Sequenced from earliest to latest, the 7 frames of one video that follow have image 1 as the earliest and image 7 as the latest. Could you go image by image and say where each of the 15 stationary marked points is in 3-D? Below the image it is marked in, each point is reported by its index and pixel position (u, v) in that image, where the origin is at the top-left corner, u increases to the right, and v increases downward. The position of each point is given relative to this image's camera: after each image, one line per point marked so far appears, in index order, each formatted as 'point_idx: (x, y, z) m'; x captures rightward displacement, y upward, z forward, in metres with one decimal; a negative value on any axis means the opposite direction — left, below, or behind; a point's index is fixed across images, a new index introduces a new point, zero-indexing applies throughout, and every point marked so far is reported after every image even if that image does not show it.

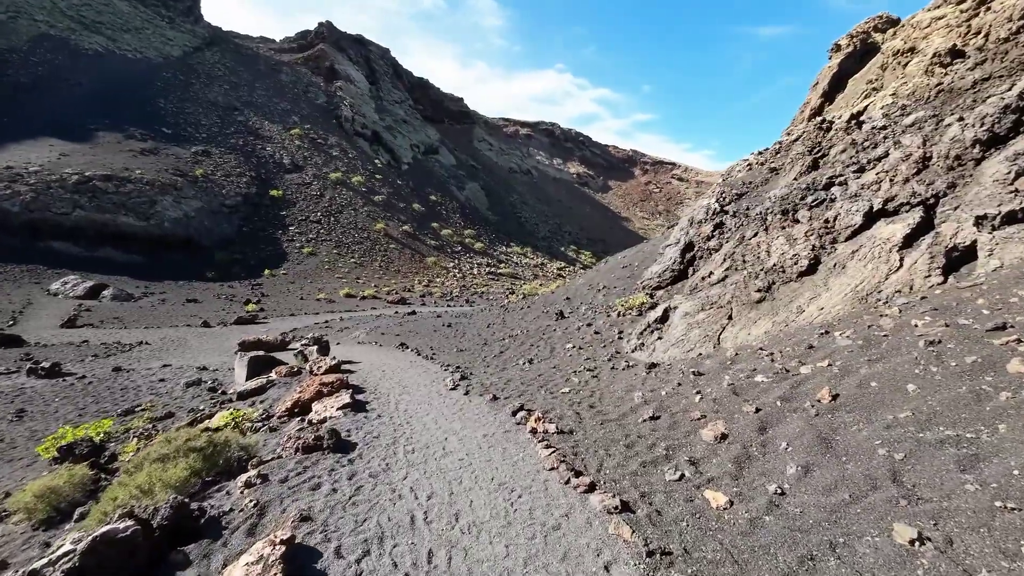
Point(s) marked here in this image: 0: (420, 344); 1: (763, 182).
0: (-4.2, -2.4, +17.2) m
1: (+10.6, +4.5, +16.6) m
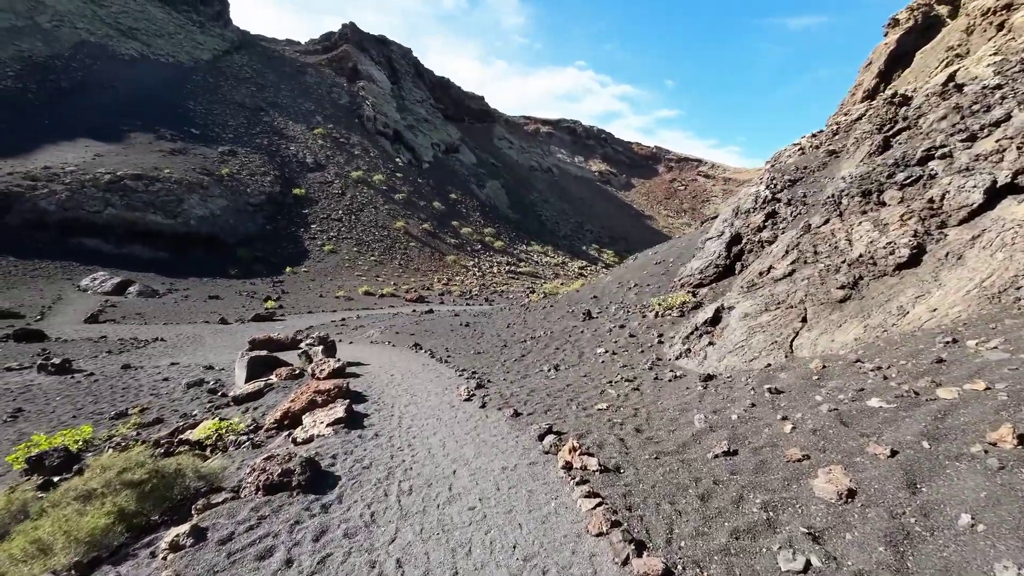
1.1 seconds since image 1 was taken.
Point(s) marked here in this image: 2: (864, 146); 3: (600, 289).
0: (-3.3, -2.3, +16.0) m
1: (+11.5, +4.5, +14.6) m
2: (+11.9, +4.8, +13.3) m
3: (+4.2, -0.1, +18.8) m
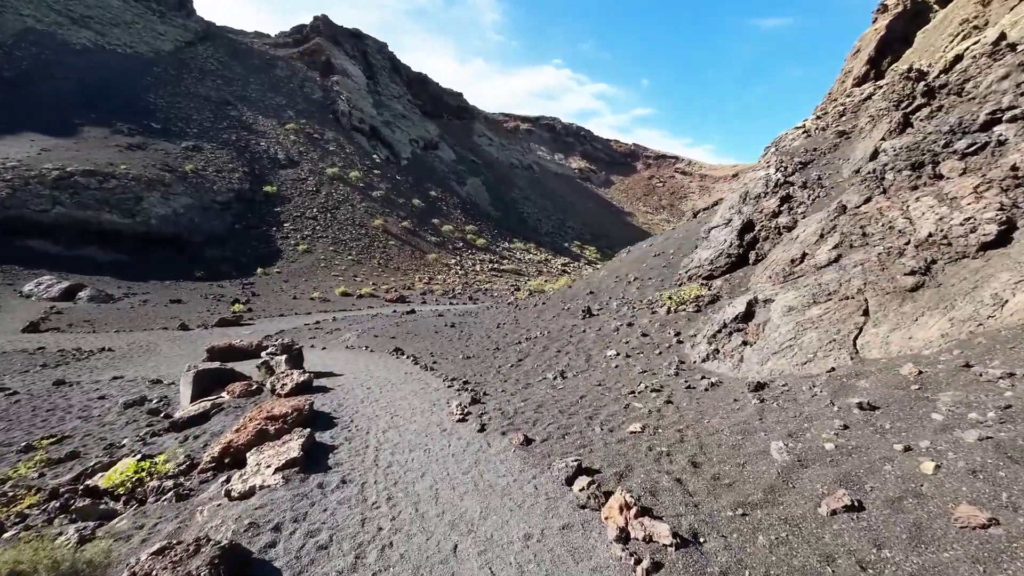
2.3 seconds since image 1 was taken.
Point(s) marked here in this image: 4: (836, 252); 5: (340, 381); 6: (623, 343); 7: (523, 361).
0: (-3.6, -2.2, +14.4) m
1: (+11.1, +4.8, +13.6) m
2: (+11.6, +5.1, +12.3) m
3: (+3.8, +0.1, +17.5) m
4: (+6.2, +0.7, +7.5) m
5: (-4.4, -2.4, +10.1) m
6: (+2.7, -1.4, +9.8) m
7: (+0.3, -1.9, +10.4) m
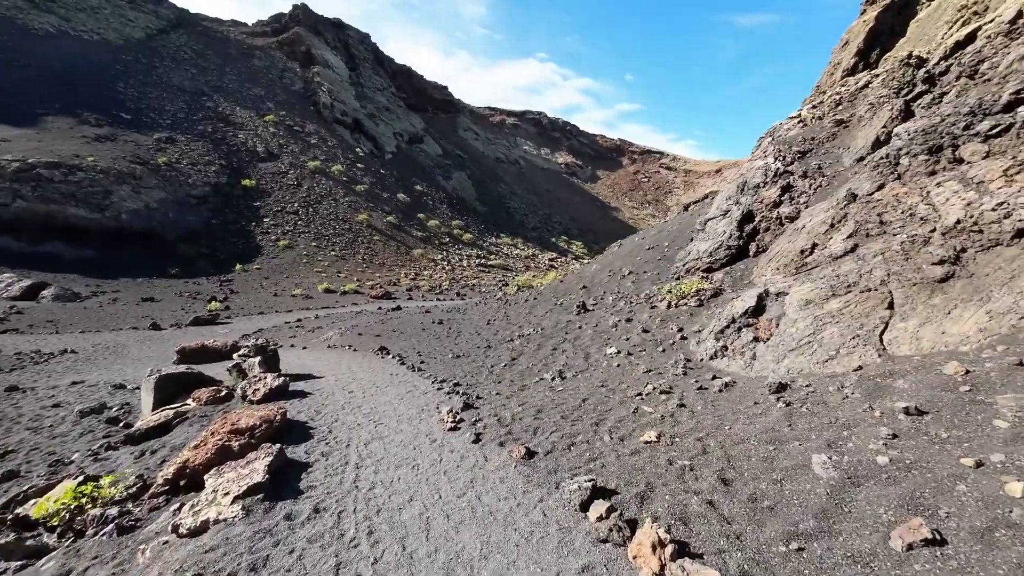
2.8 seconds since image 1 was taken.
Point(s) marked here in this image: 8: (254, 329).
0: (-3.9, -2.1, +13.6) m
1: (+10.8, +5.1, +13.3) m
2: (+11.3, +5.4, +12.0) m
3: (+3.3, +0.4, +16.9) m
4: (+6.1, +0.8, +7.1) m
5: (-4.5, -2.3, +9.3) m
6: (+2.6, -1.2, +9.3) m
7: (+0.1, -1.8, +9.8) m
8: (-13.0, -2.1, +19.8) m
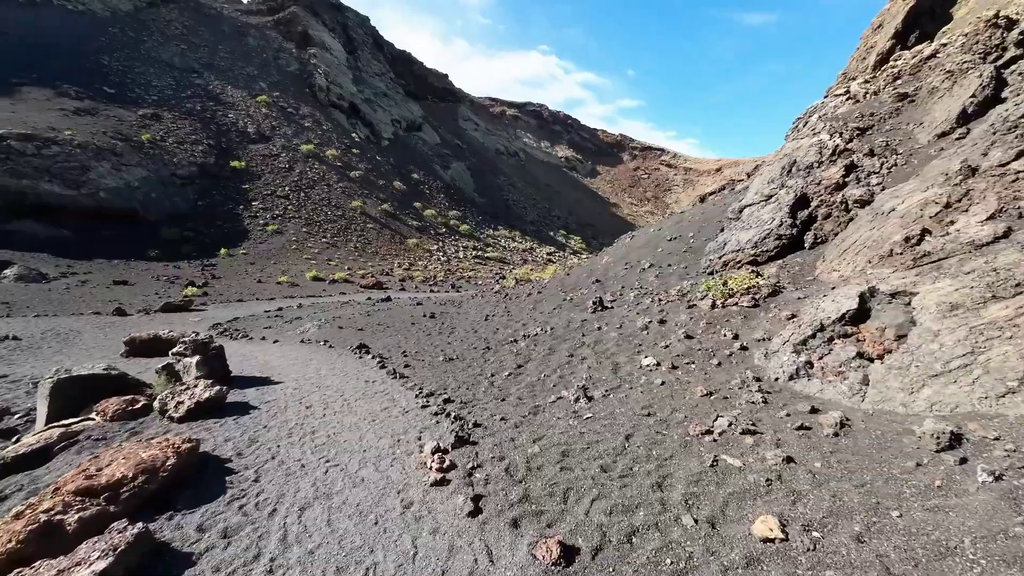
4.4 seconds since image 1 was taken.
0: (-3.8, -1.7, +11.6) m
1: (+11.0, +5.1, +11.3) m
2: (+11.6, +5.3, +10.1) m
3: (+3.4, +0.6, +14.9) m
4: (+6.3, +0.8, +5.1) m
5: (-4.4, -2.0, +7.3) m
6: (+2.7, -1.1, +7.3) m
7: (+0.2, -1.6, +7.8) m
8: (-13.0, -1.3, +17.6) m
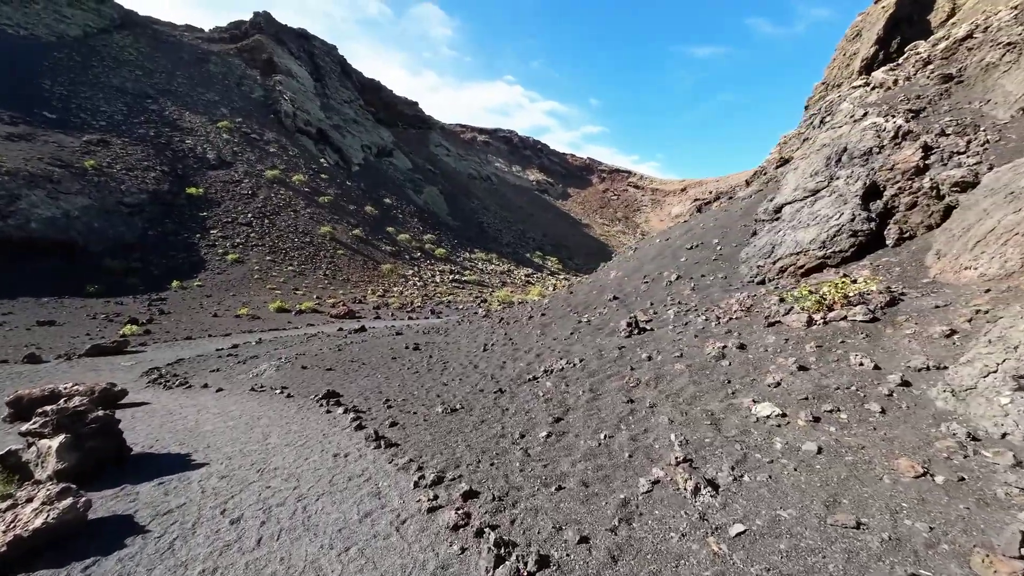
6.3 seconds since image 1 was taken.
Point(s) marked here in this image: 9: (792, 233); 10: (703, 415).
0: (-3.5, -2.3, +9.0) m
1: (+11.1, +5.0, +10.0) m
2: (+11.7, +5.3, +8.8) m
3: (+3.4, 0.0, +12.9) m
4: (+6.9, +0.9, +3.3) m
5: (-3.8, -2.4, +4.6) m
6: (+3.3, -1.2, +5.1) m
7: (+0.8, -1.9, +5.4) m
8: (-13.0, -2.7, +14.4) m
9: (+6.6, +1.3, +9.3) m
10: (+2.3, -1.5, +4.8) m
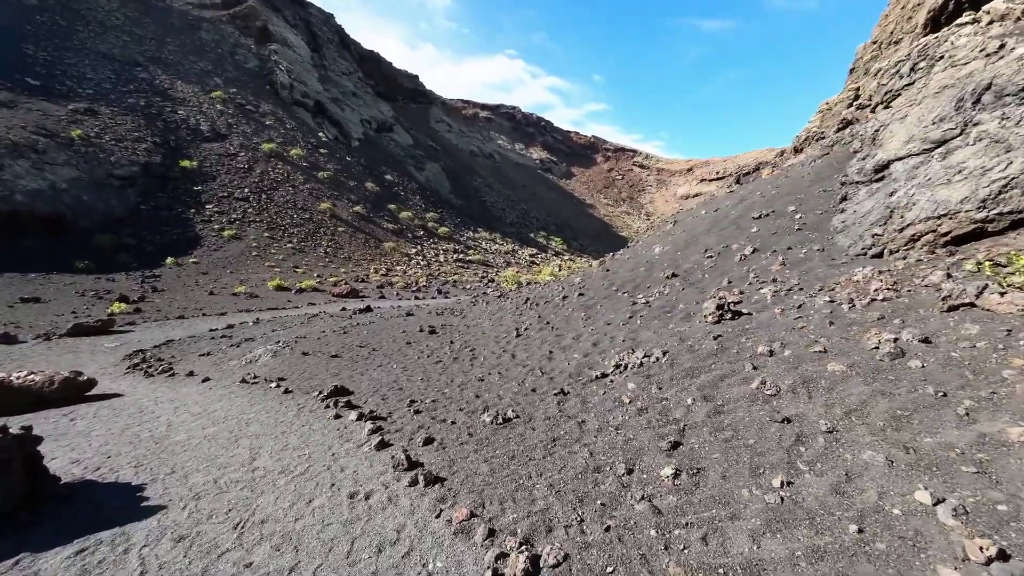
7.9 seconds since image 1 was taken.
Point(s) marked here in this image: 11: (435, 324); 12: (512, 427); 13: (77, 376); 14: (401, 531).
0: (-2.5, -1.8, +7.2) m
1: (+12.1, +5.4, +7.8) m
2: (+12.7, +5.7, +6.6) m
3: (+4.4, +0.7, +10.9) m
4: (+7.9, +1.1, +1.3) m
5: (-2.9, -2.0, +2.8) m
6: (+4.2, -0.9, +3.2) m
7: (+1.8, -1.5, +3.6) m
8: (-12.0, -1.8, +12.6) m
9: (+7.6, +1.7, +7.3) m
10: (+3.3, -1.2, +3.0) m
11: (-2.3, -1.1, +12.3) m
12: (+0.1, -1.7, +4.9) m
13: (-9.0, -1.9, +8.0) m
14: (-1.0, -1.9, +3.2) m
